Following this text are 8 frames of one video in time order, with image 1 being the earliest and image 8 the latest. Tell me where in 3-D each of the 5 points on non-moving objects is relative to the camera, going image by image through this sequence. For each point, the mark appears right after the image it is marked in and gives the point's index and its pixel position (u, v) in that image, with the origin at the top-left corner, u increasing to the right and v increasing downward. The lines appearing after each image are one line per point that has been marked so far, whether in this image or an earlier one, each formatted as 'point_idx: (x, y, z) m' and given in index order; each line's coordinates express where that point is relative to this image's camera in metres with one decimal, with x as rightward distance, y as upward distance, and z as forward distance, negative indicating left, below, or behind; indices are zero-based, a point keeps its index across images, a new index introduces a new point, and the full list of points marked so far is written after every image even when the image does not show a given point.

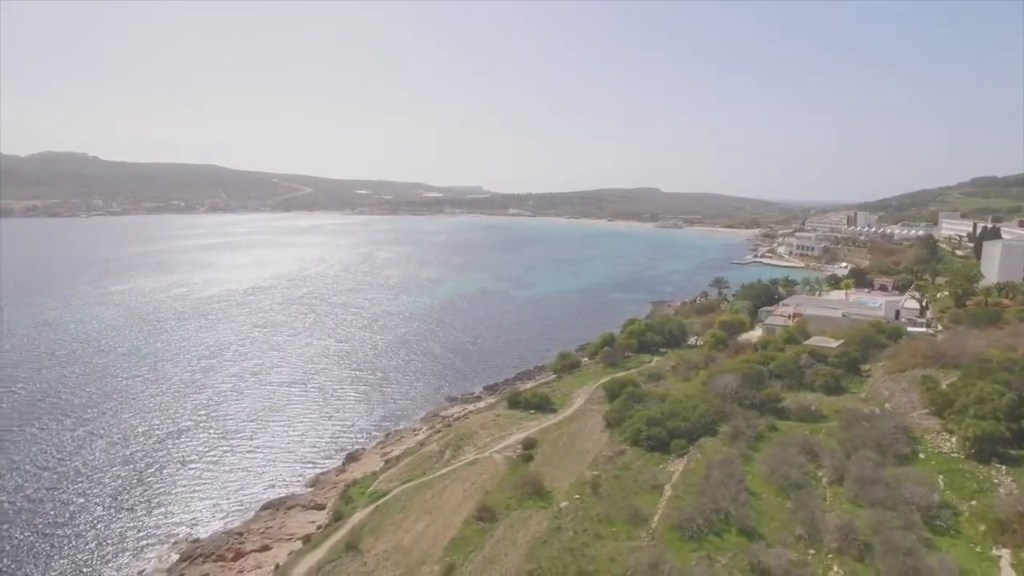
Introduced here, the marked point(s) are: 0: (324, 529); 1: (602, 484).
0: (-5.2, -6.7, +16.8) m
1: (+2.8, -5.8, +18.3) m
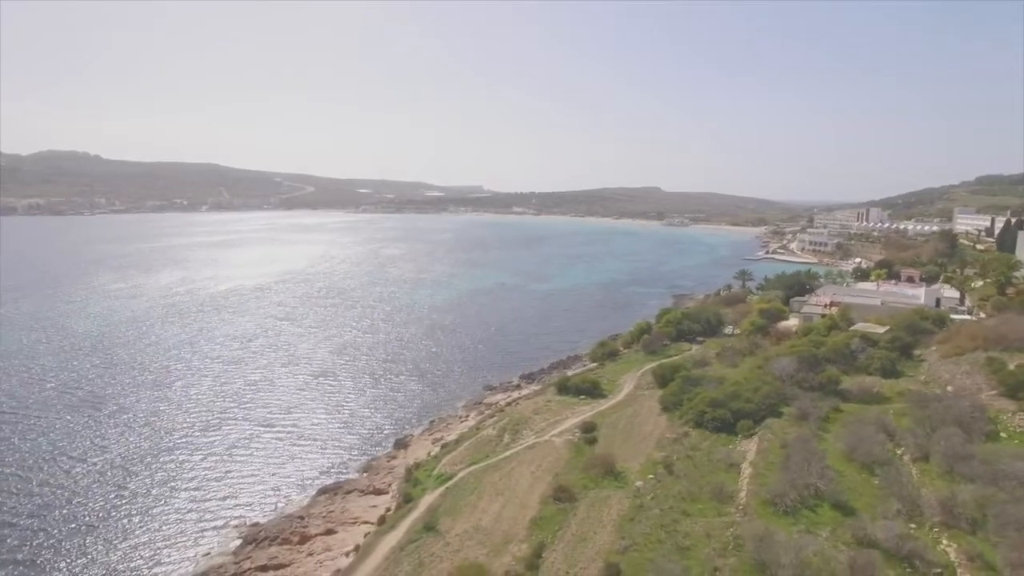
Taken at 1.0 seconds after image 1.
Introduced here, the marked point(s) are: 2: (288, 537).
0: (-3.1, -6.0, +16.5) m
1: (+4.8, -5.1, +18.0) m
2: (-6.4, -7.1, +17.1) m
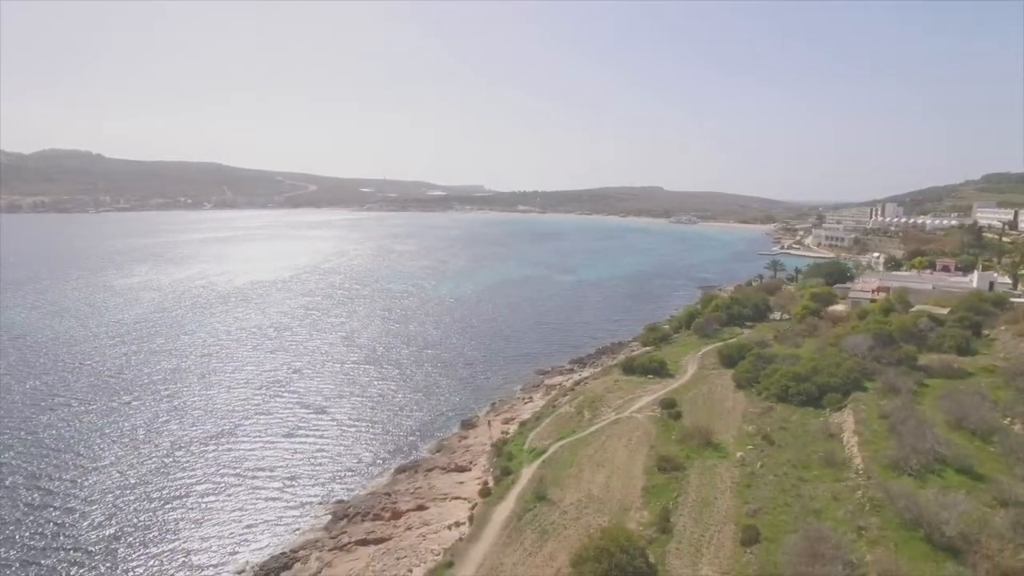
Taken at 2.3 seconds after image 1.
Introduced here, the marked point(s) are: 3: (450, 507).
0: (-0.4, -5.2, +16.2) m
1: (+7.6, -4.3, +17.8) m
2: (-3.7, -6.2, +16.8) m
3: (-1.7, -6.0, +16.7) m
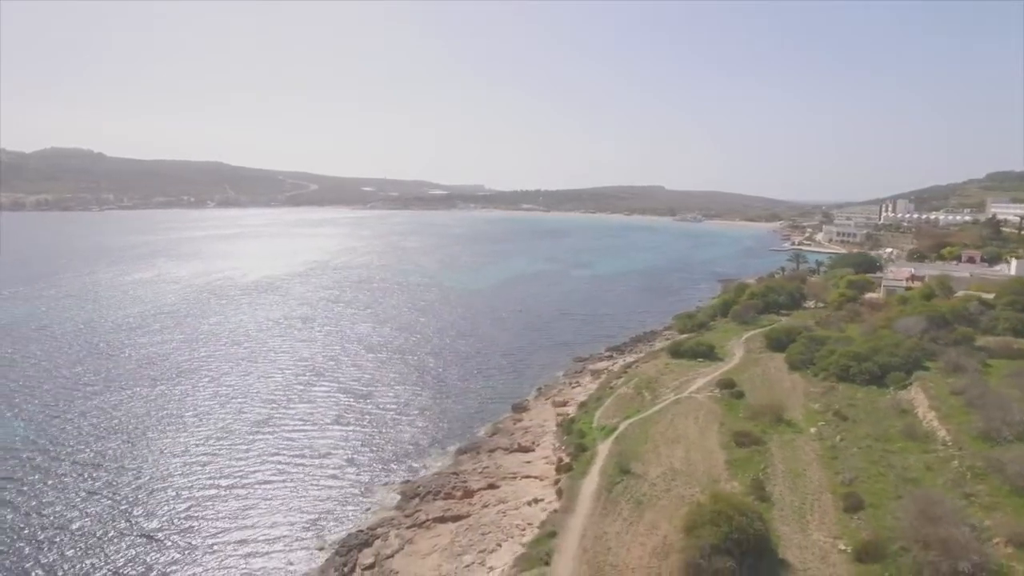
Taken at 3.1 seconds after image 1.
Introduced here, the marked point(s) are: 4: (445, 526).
0: (+1.6, -4.5, +16.2) m
1: (+9.6, -3.6, +17.8) m
2: (-1.7, -5.6, +16.7) m
3: (+0.3, -5.3, +16.7) m
4: (-1.6, -5.9, +15.0) m
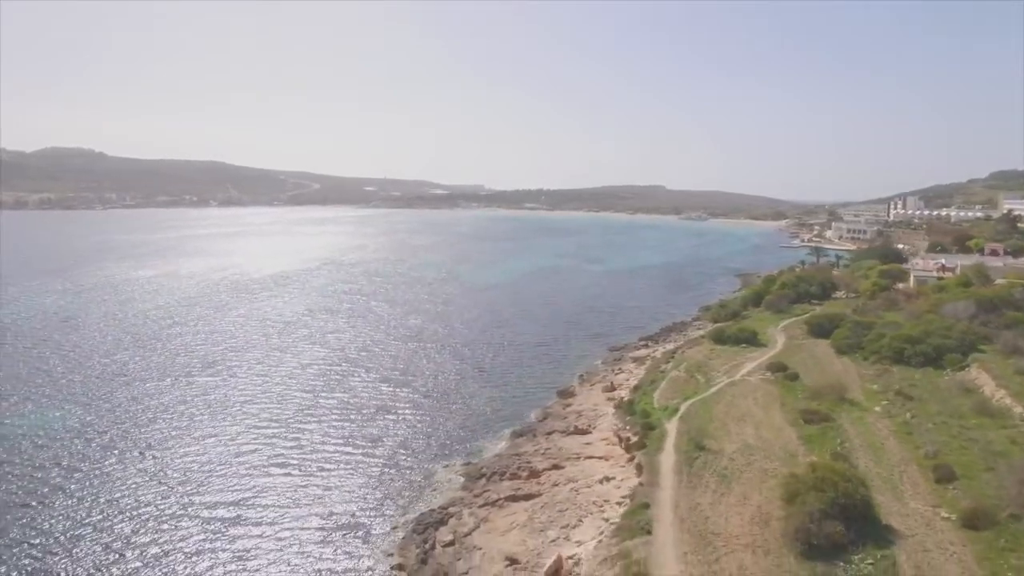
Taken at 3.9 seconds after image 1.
0: (+3.4, -3.9, +16.1) m
1: (+11.4, -3.0, +17.7) m
2: (+0.1, -5.0, +16.7) m
3: (+2.1, -4.8, +16.6) m
4: (+0.2, -5.3, +15.0) m
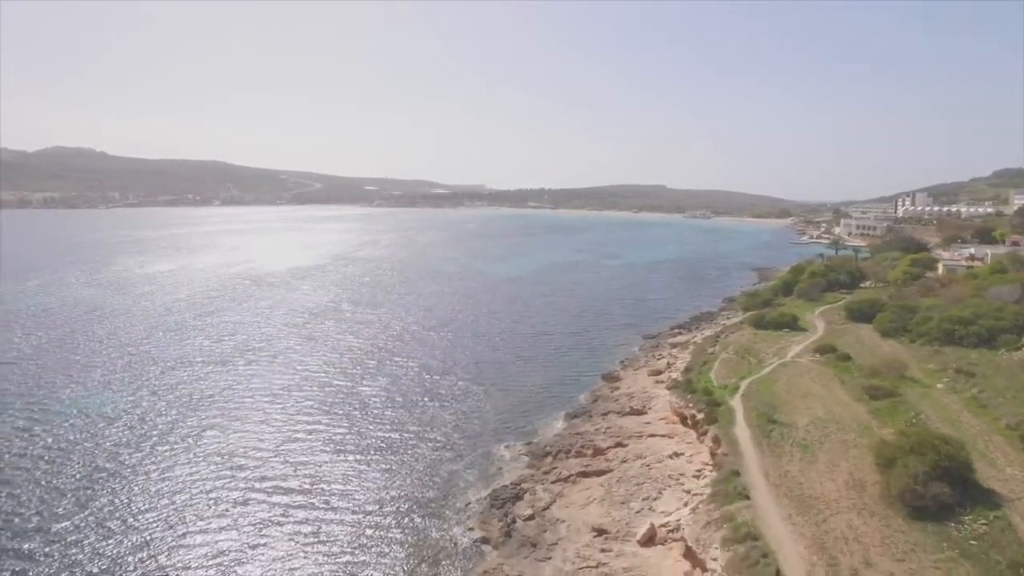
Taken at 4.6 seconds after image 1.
0: (+5.1, -3.3, +16.1) m
1: (+13.1, -2.4, +17.8) m
2: (+1.8, -4.4, +16.7) m
3: (+3.8, -4.1, +16.6) m
4: (+1.9, -4.6, +15.0) m
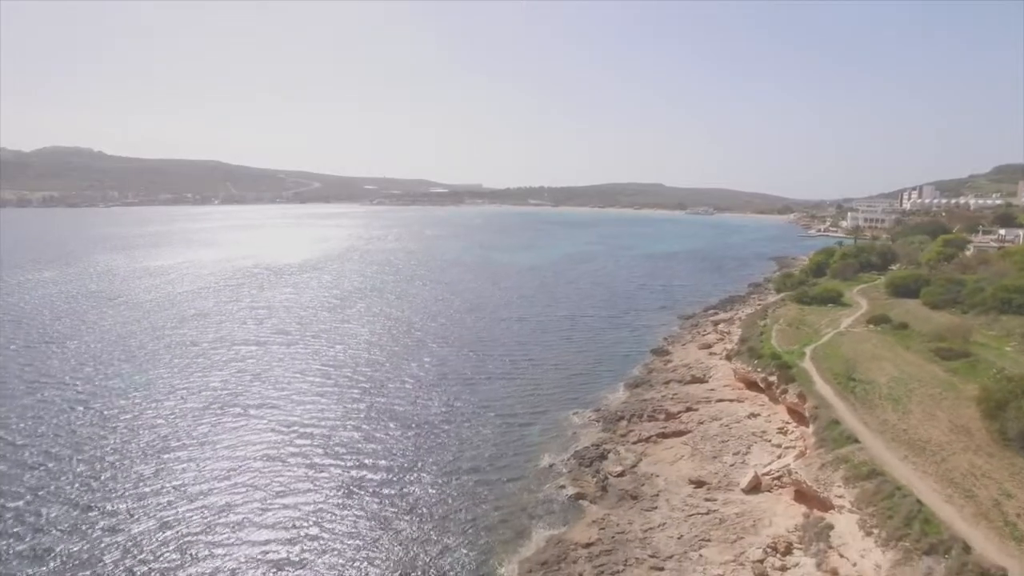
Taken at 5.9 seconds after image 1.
0: (+7.0, -2.3, +16.1) m
1: (+15.0, -1.3, +17.8) m
2: (+3.7, -3.4, +16.6) m
3: (+5.7, -3.1, +16.6) m
4: (+3.8, -3.6, +14.9) m
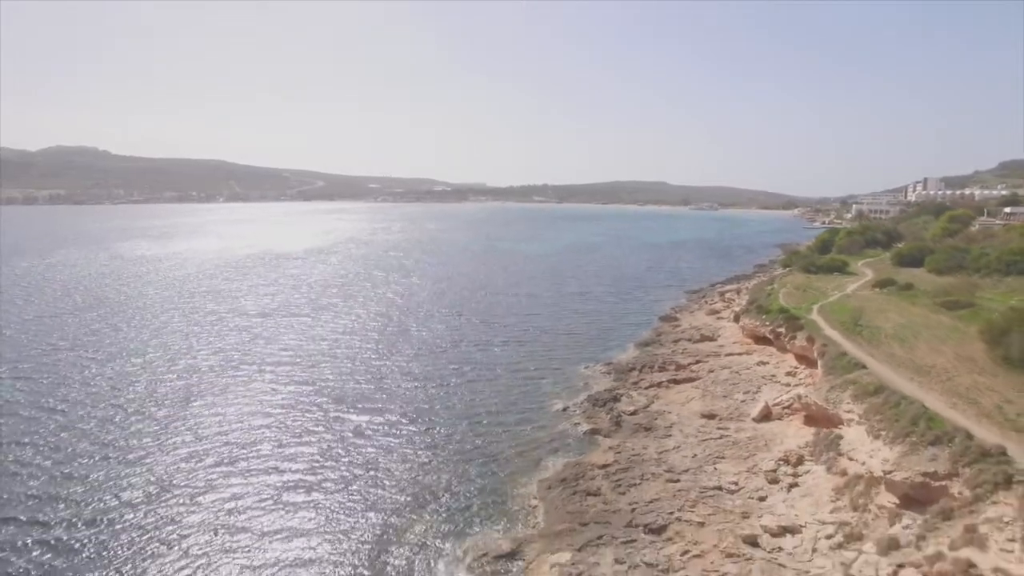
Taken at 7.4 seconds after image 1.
0: (+7.4, -1.0, +16.5) m
1: (+15.4, -0.1, +18.1) m
2: (+4.1, -2.1, +17.0) m
3: (+6.1, -1.9, +16.9) m
4: (+4.2, -2.4, +15.3) m
